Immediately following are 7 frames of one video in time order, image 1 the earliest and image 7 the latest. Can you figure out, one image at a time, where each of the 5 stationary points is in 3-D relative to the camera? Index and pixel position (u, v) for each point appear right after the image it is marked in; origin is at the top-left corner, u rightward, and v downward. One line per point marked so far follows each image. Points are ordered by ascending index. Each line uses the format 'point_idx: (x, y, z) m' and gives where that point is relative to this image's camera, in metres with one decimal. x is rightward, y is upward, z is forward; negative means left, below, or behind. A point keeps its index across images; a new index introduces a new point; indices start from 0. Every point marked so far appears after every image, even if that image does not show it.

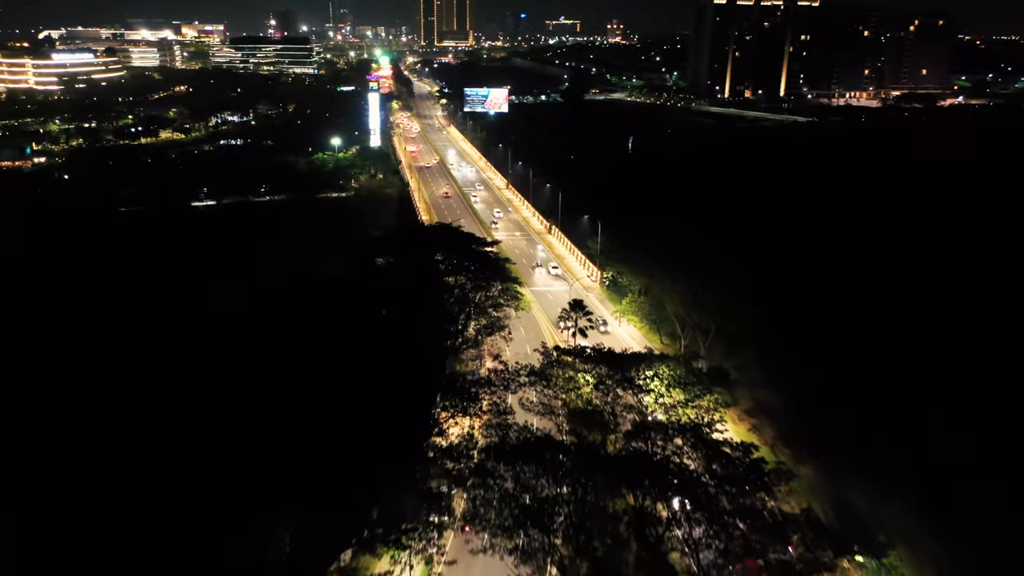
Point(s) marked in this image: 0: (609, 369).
0: (+2.5, -2.1, +17.0) m
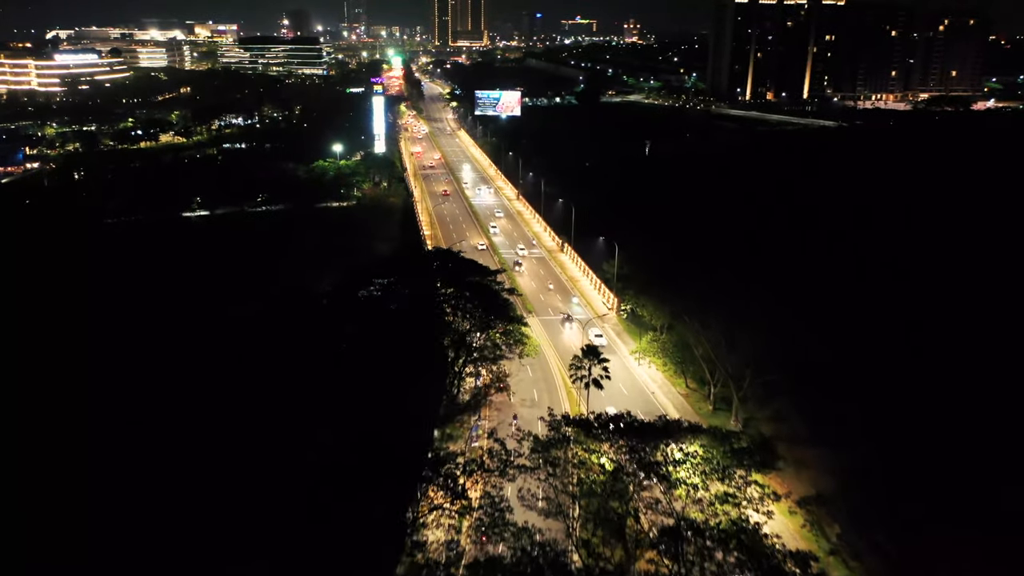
0: (+2.5, -3.3, +14.0) m
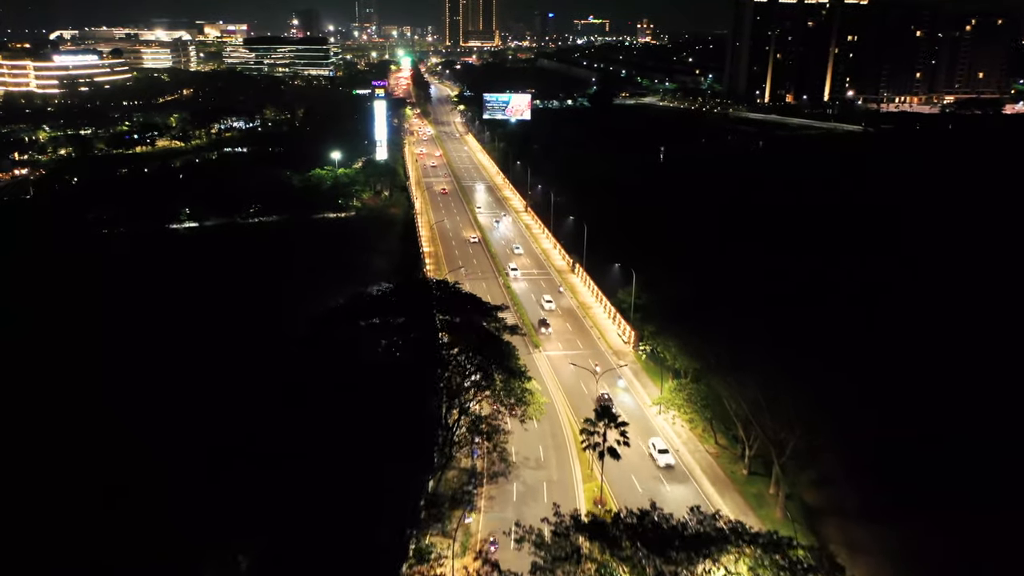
0: (+2.4, -4.6, +10.9) m
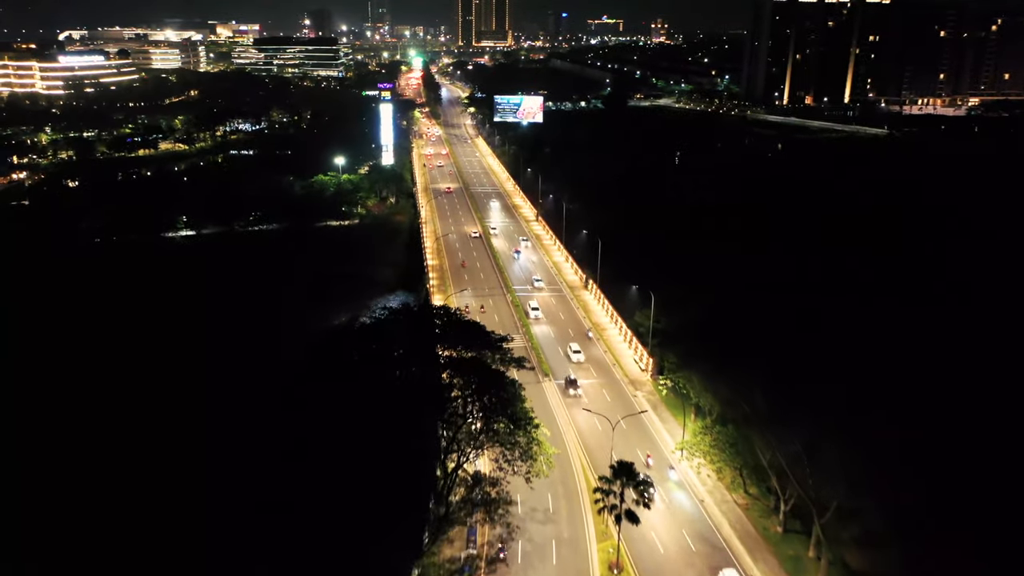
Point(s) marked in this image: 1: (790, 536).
0: (+2.4, -5.4, +8.9) m
1: (+6.9, -6.2, +16.5) m
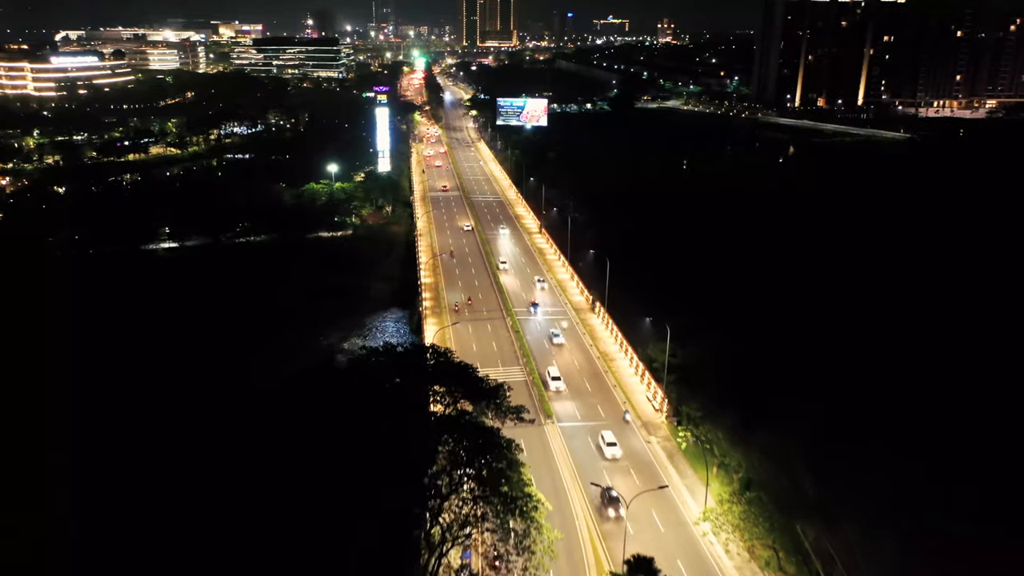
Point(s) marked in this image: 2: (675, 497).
0: (+2.2, -6.4, +6.4) m
1: (+6.8, -7.2, +14.0) m
2: (+4.3, -5.5, +17.6) m
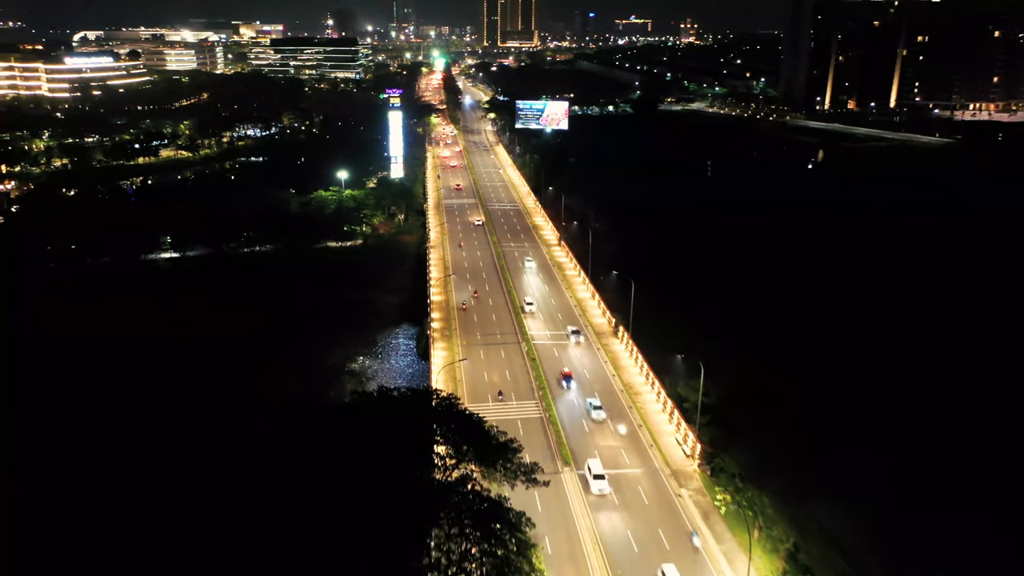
0: (+2.2, -7.3, +4.1) m
1: (+7.0, -8.1, +11.6) m
2: (+4.6, -6.4, +15.3) m
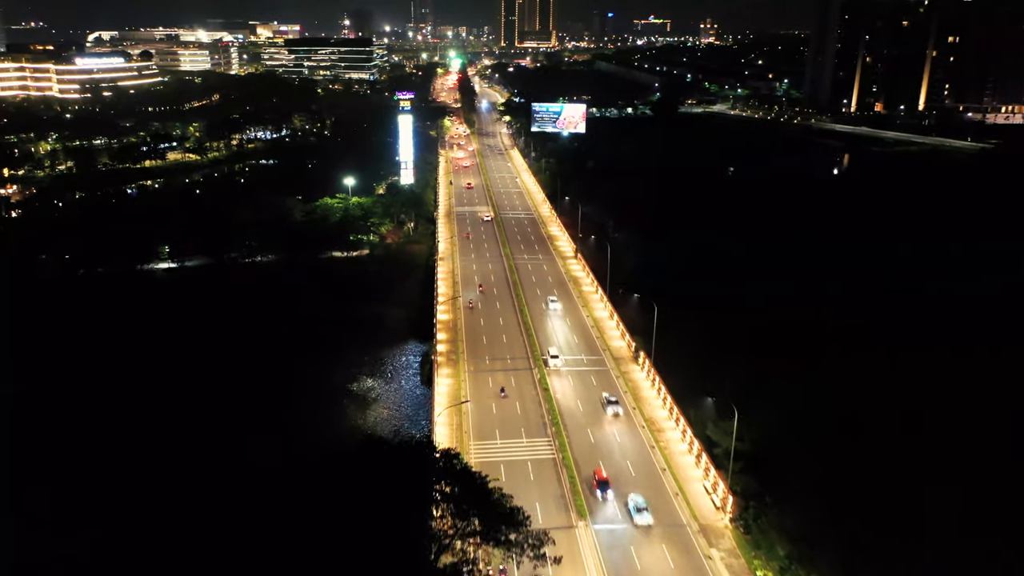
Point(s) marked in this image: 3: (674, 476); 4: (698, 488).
0: (+2.0, -8.1, +2.1) m
1: (+7.0, -8.9, +9.4) m
2: (+4.7, -7.2, +13.2) m
3: (+4.5, -5.2, +18.6) m
4: (+5.1, -5.4, +18.1) m
